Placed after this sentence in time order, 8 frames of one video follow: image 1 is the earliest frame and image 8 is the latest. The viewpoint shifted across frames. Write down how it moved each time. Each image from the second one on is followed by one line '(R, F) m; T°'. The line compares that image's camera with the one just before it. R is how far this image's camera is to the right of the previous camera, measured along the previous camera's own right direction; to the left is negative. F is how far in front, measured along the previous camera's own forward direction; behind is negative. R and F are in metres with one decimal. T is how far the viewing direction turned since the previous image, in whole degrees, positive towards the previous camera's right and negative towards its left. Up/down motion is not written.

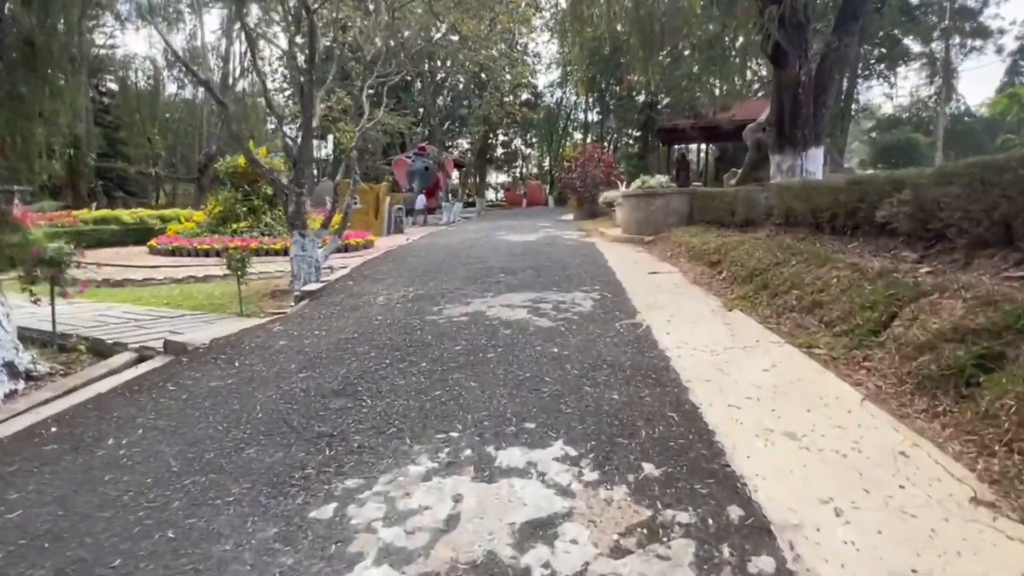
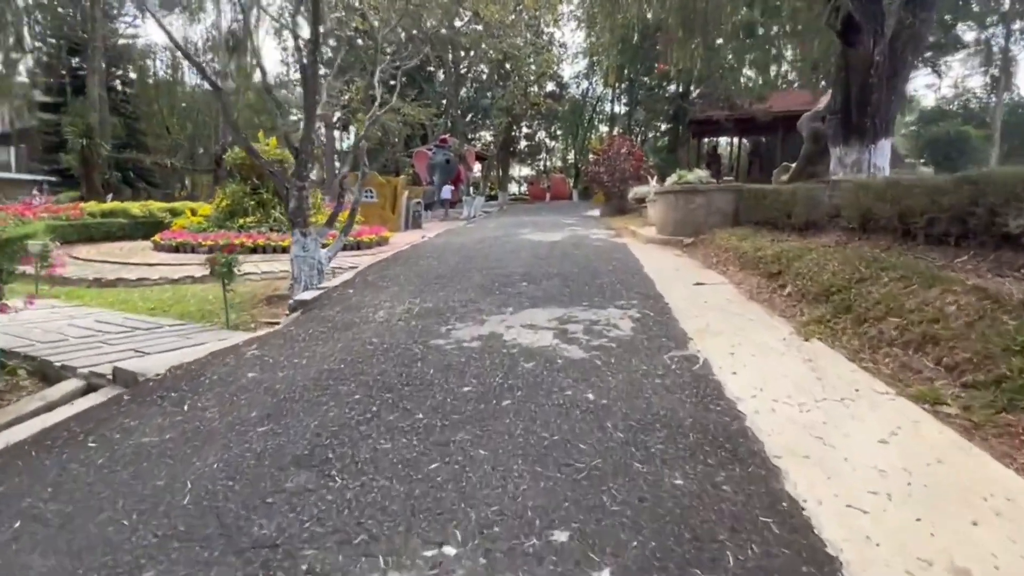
(0.0, +0.8) m; -2°
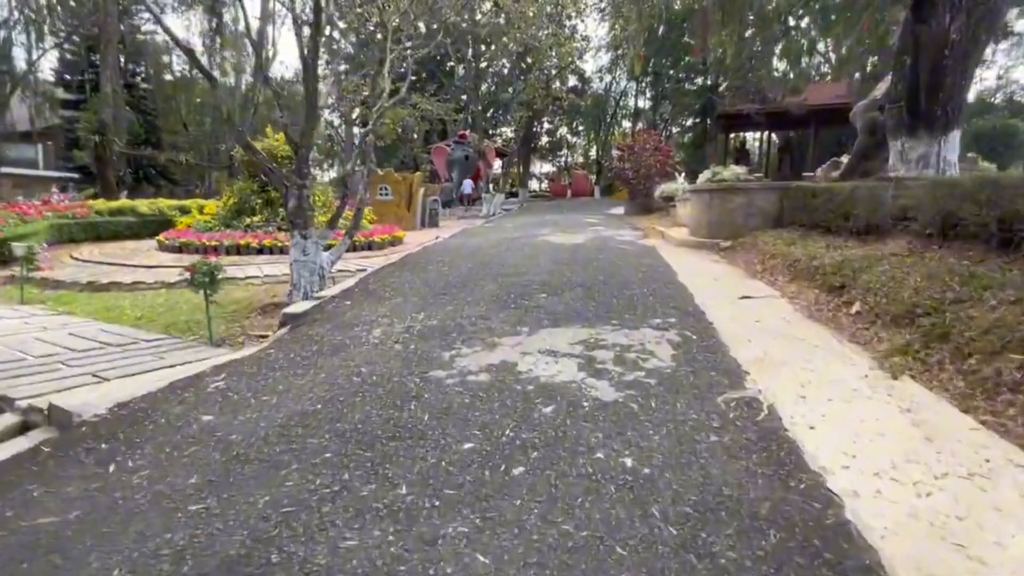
(0.0, +0.7) m; -2°
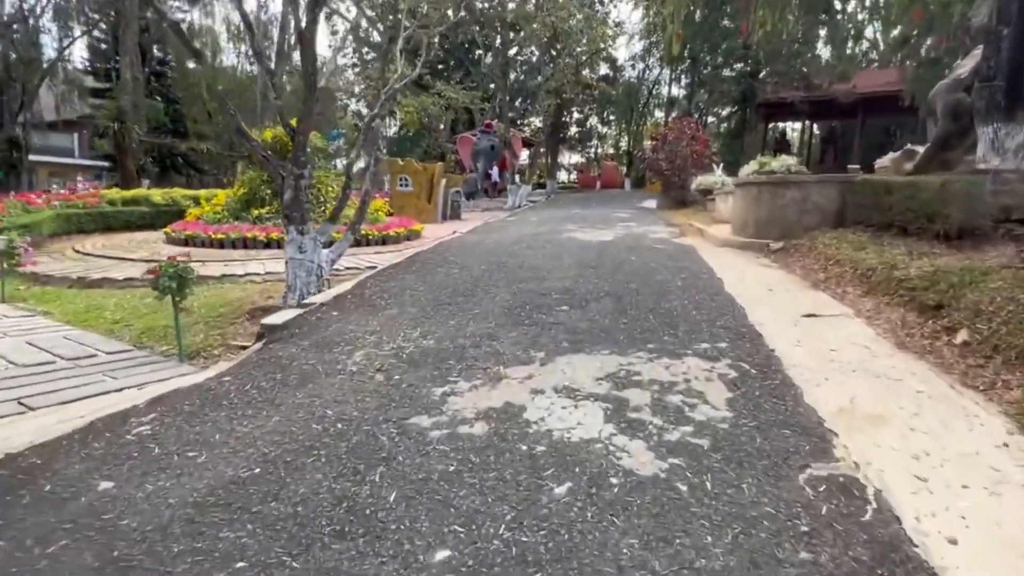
(+0.1, +0.7) m; -3°
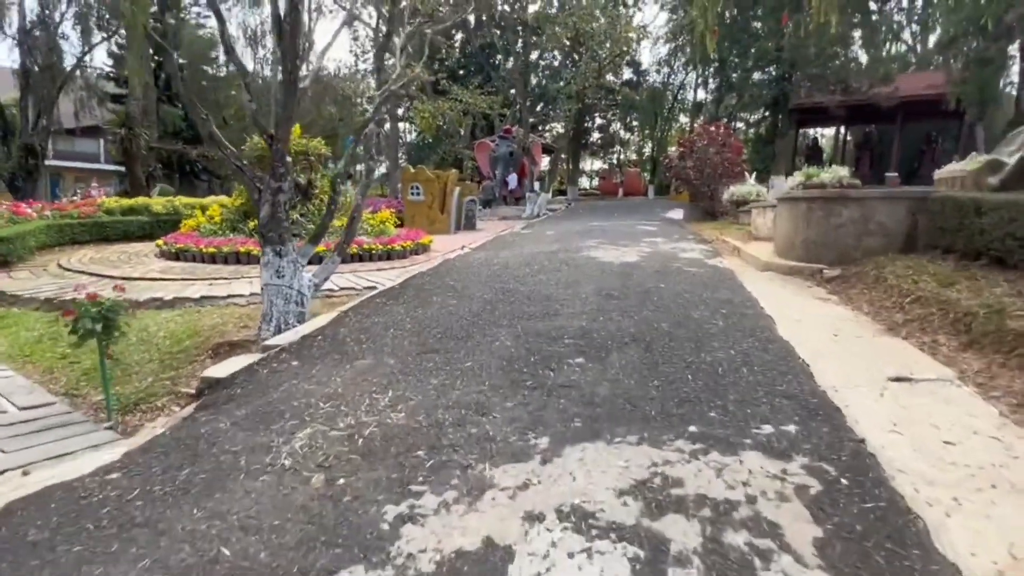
(+0.1, +0.8) m; -2°
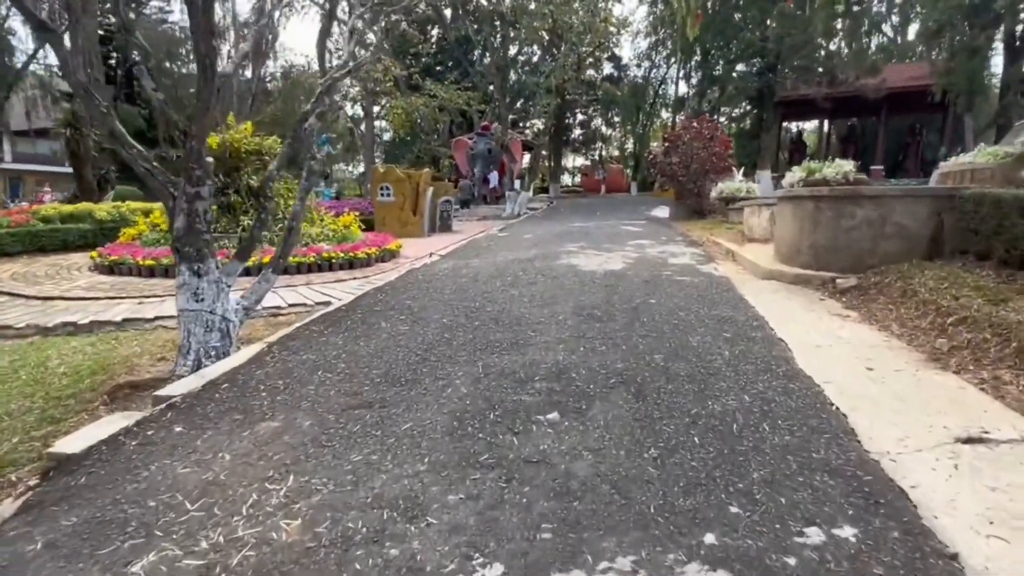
(+0.2, +0.8) m; +2°
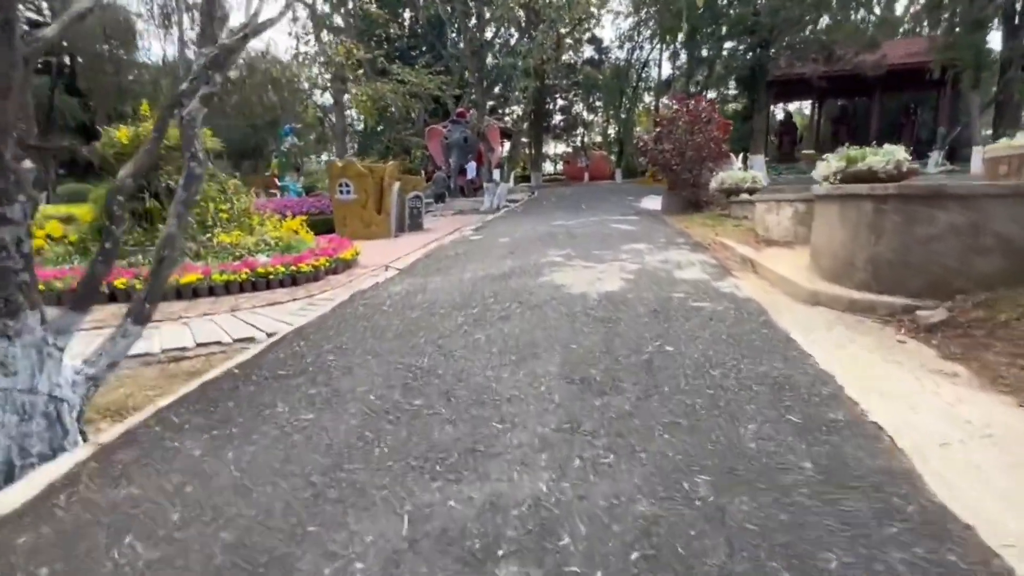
(+0.1, +1.3) m; +2°
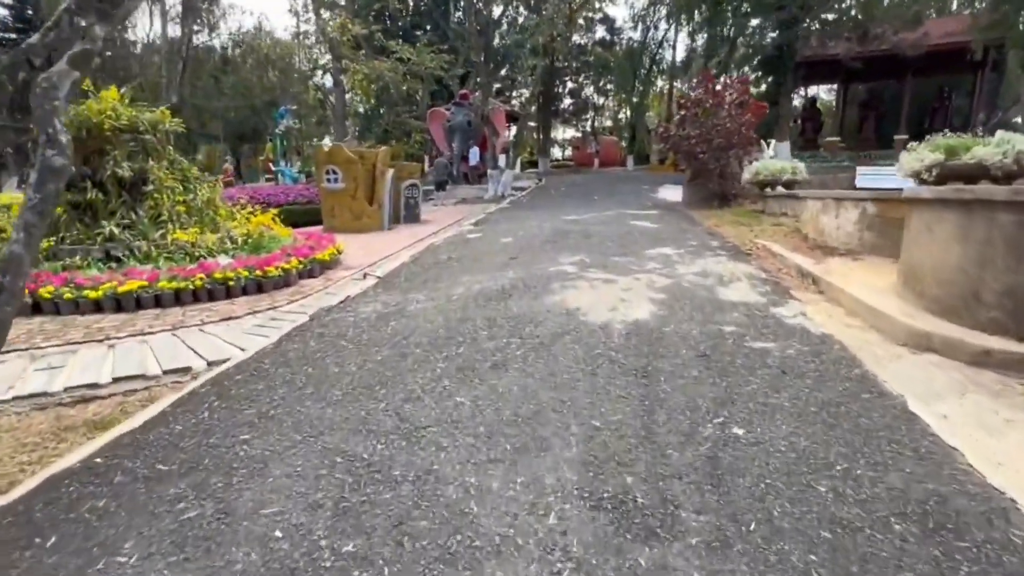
(0.0, +1.1) m; -1°
